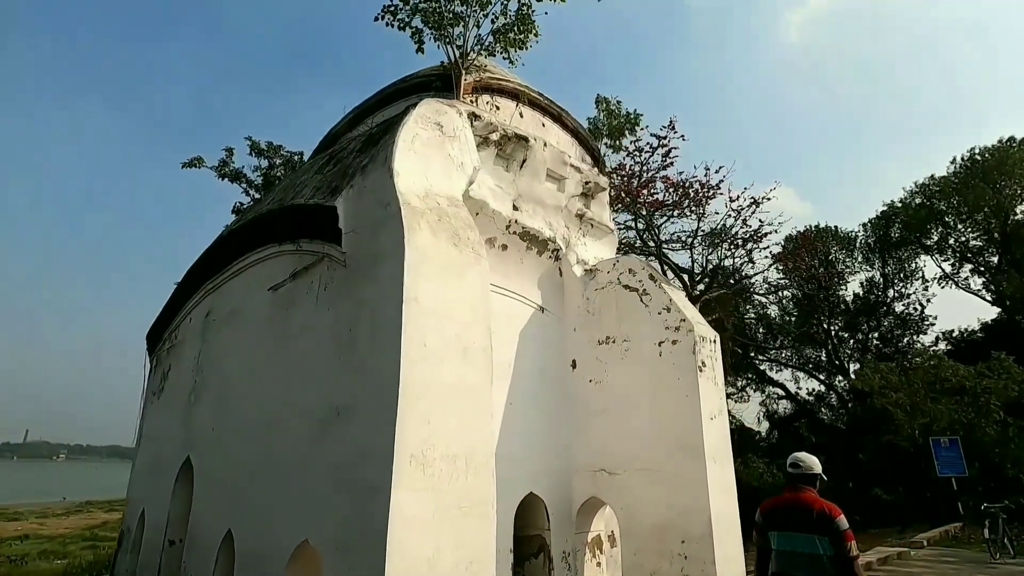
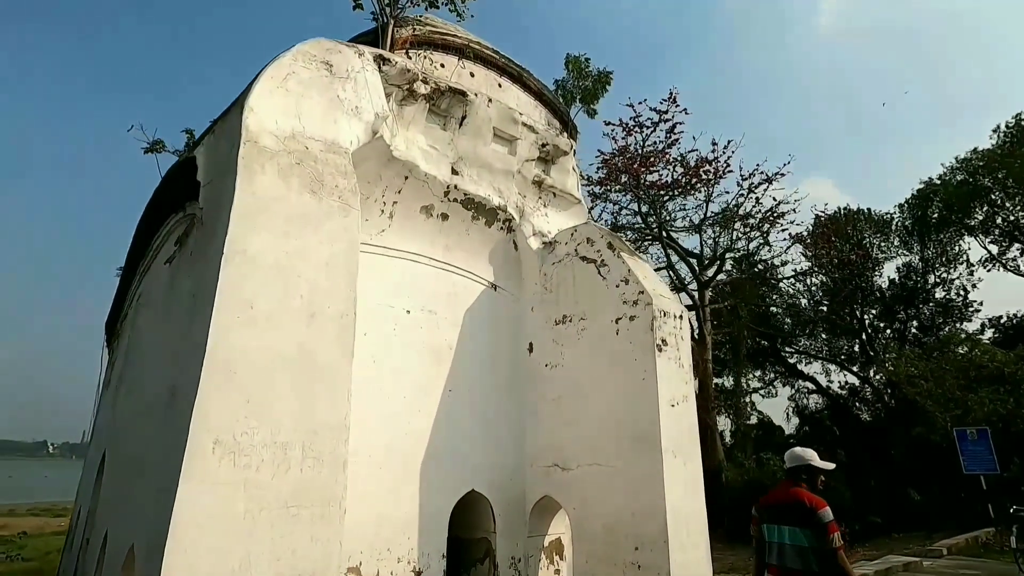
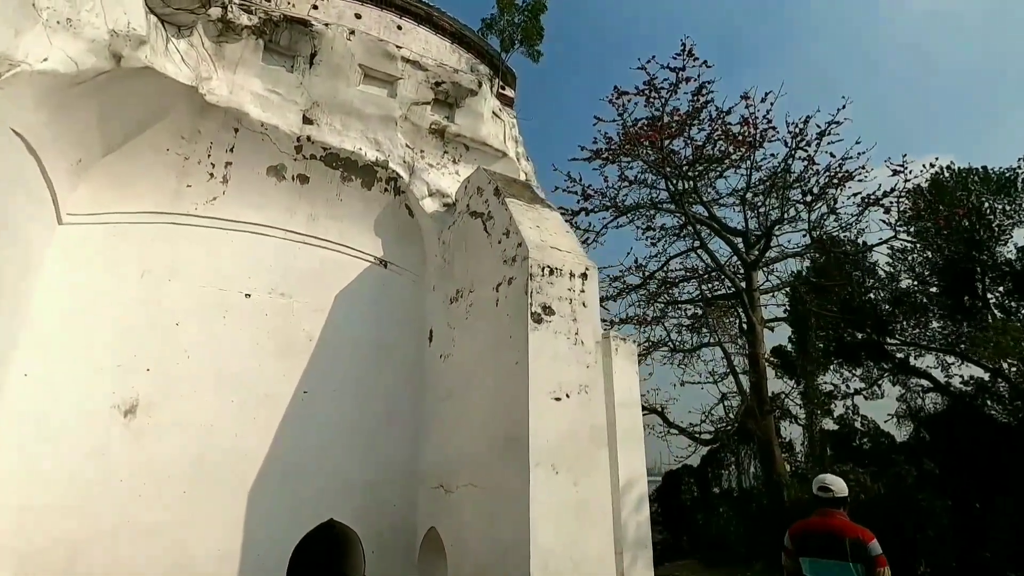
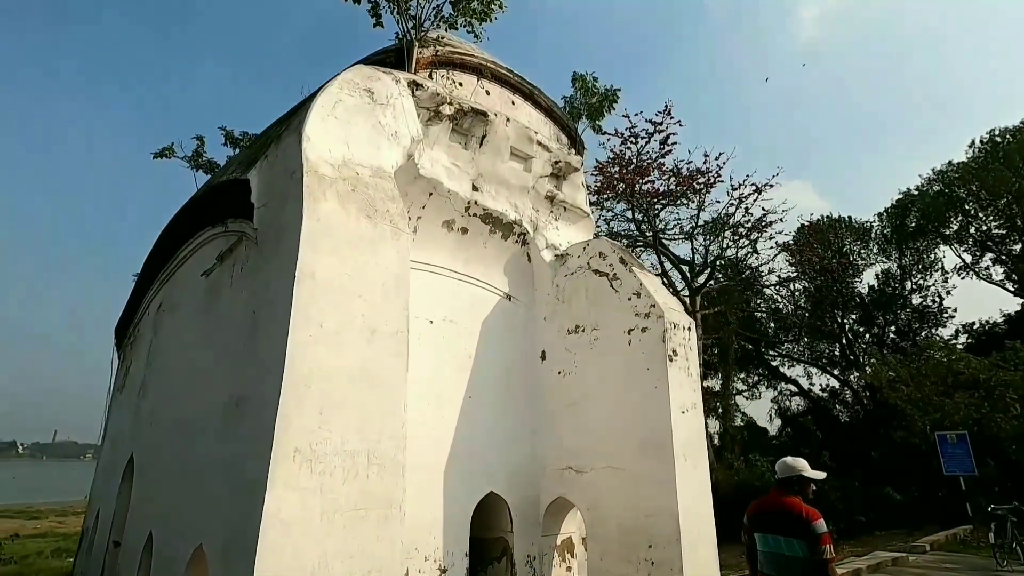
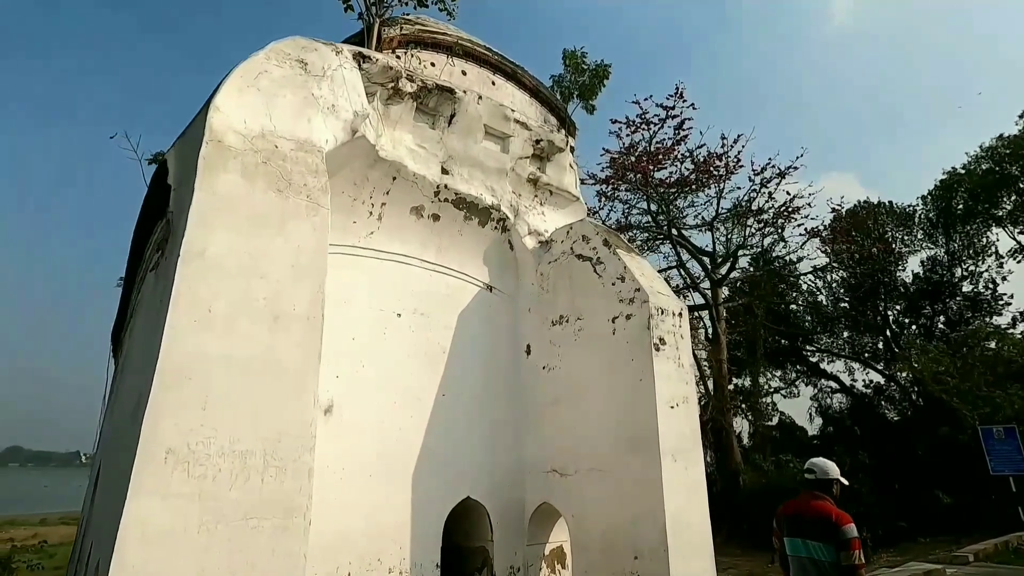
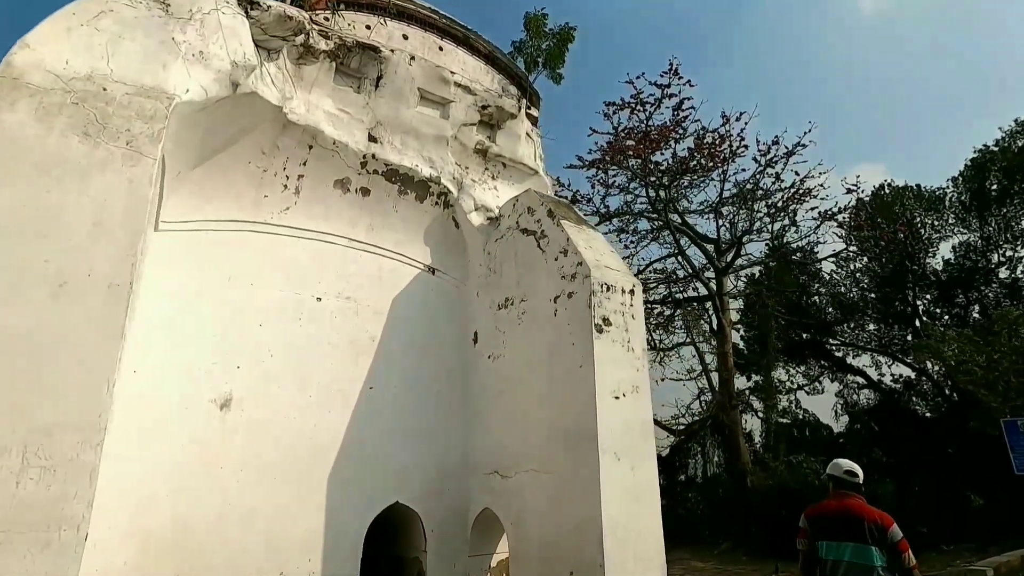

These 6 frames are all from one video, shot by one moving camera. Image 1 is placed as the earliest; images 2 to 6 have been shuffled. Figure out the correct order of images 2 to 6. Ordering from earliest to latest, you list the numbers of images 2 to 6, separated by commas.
4, 2, 5, 6, 3
